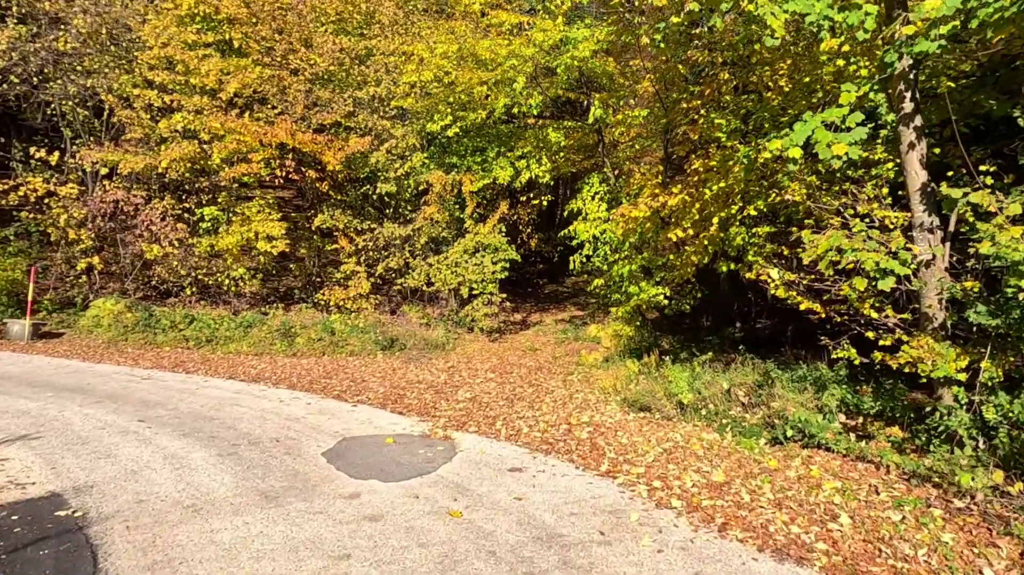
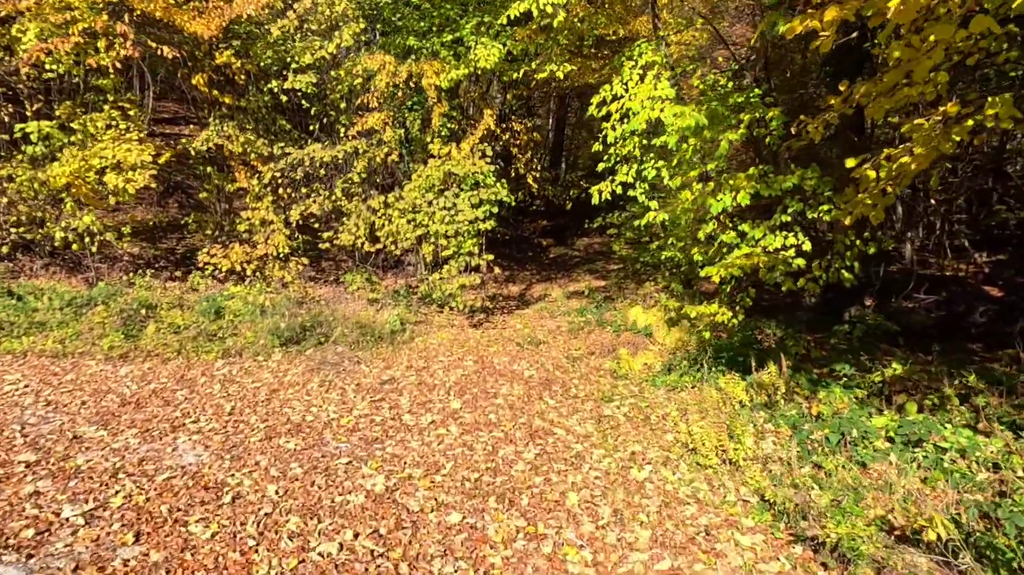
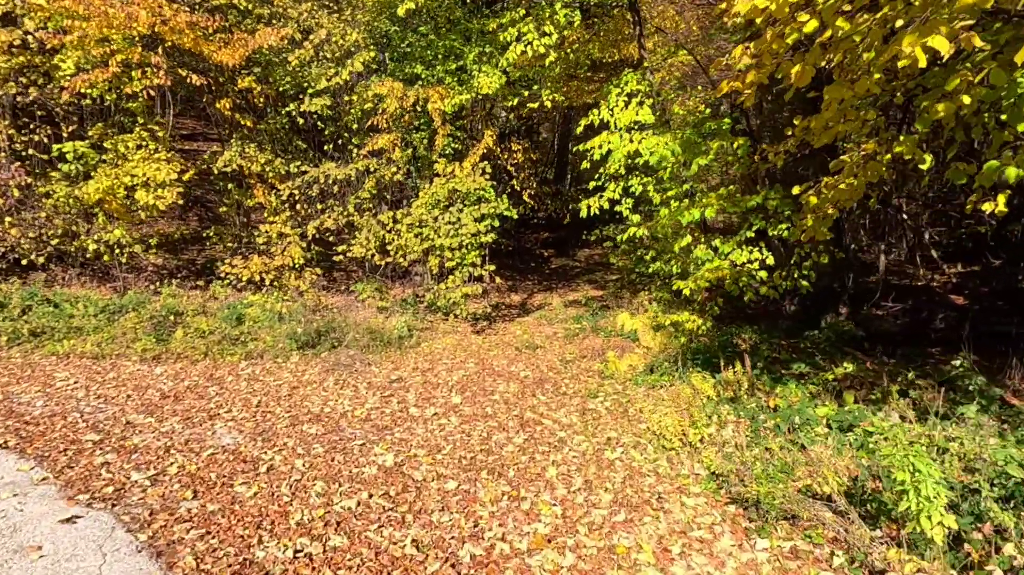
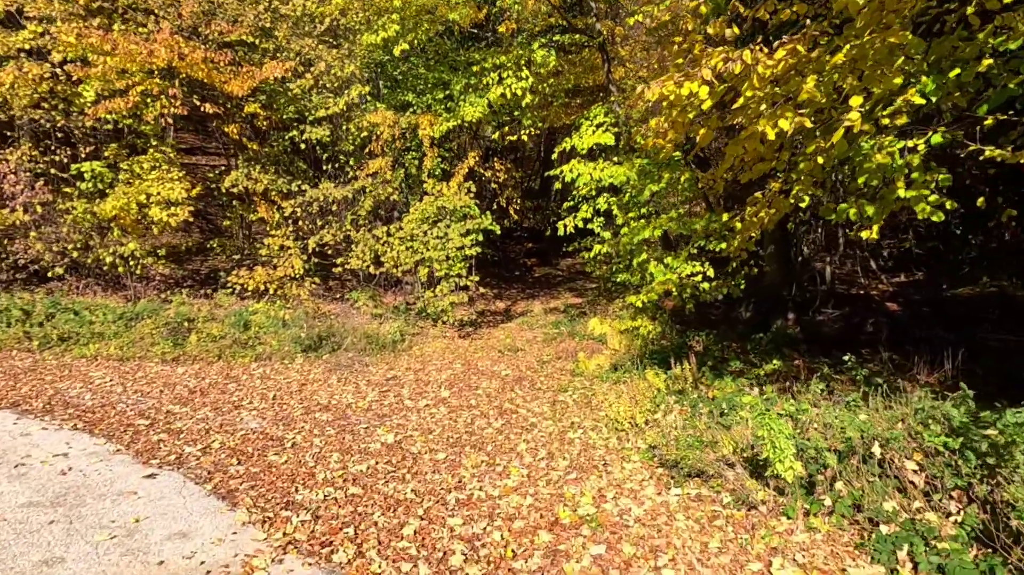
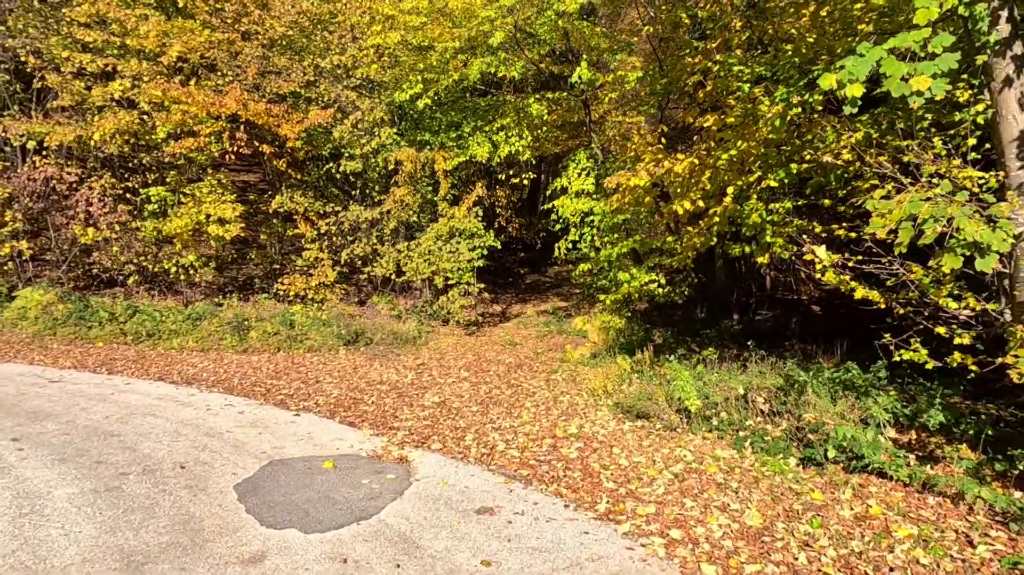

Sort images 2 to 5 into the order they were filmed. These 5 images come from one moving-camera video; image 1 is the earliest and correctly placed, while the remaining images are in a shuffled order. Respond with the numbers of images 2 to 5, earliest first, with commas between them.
5, 4, 3, 2
